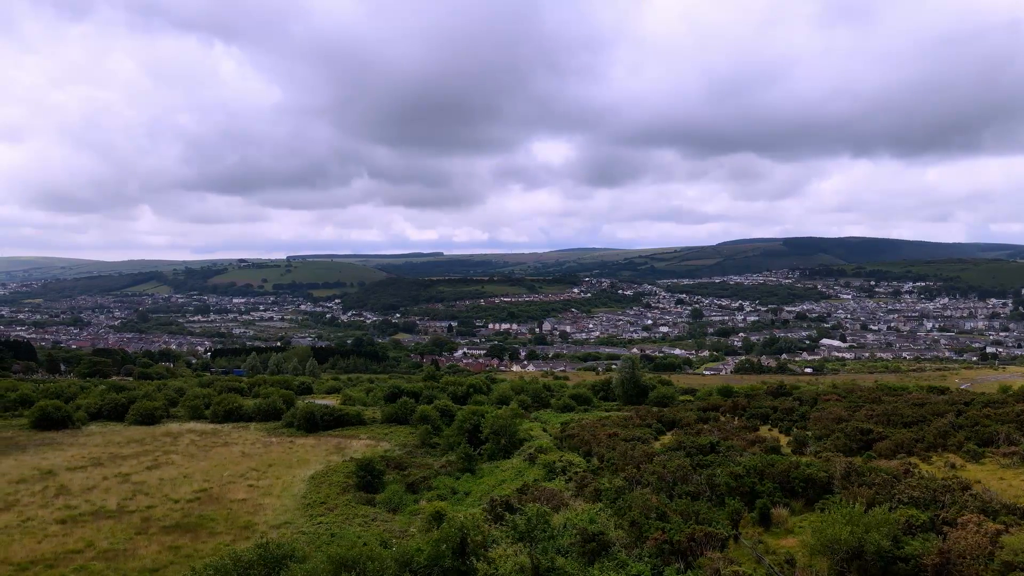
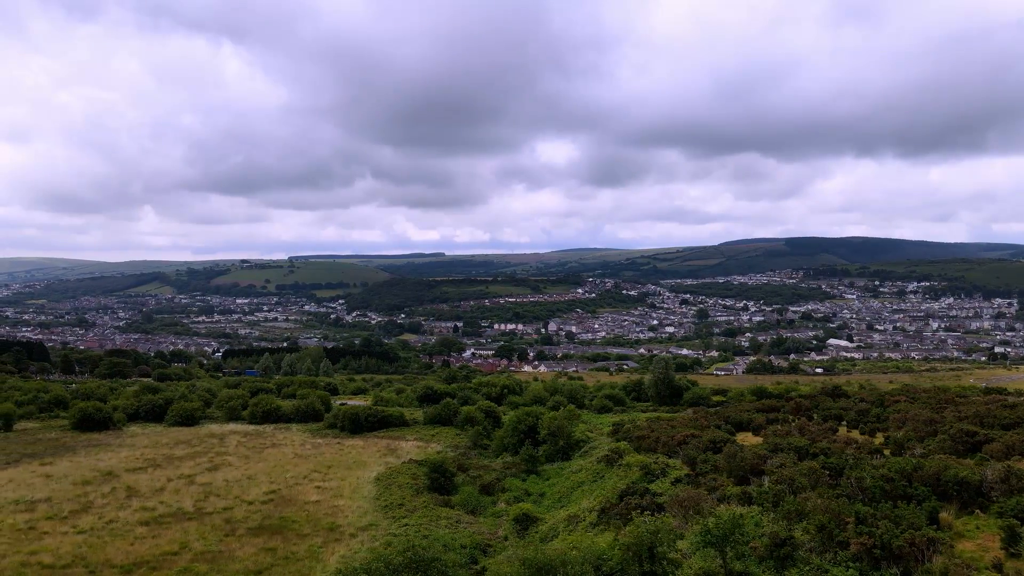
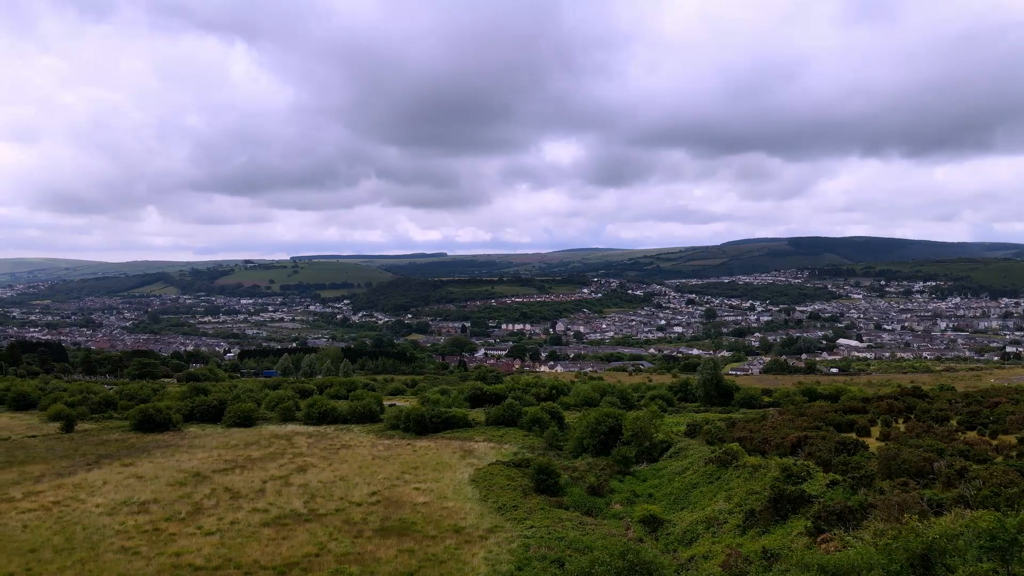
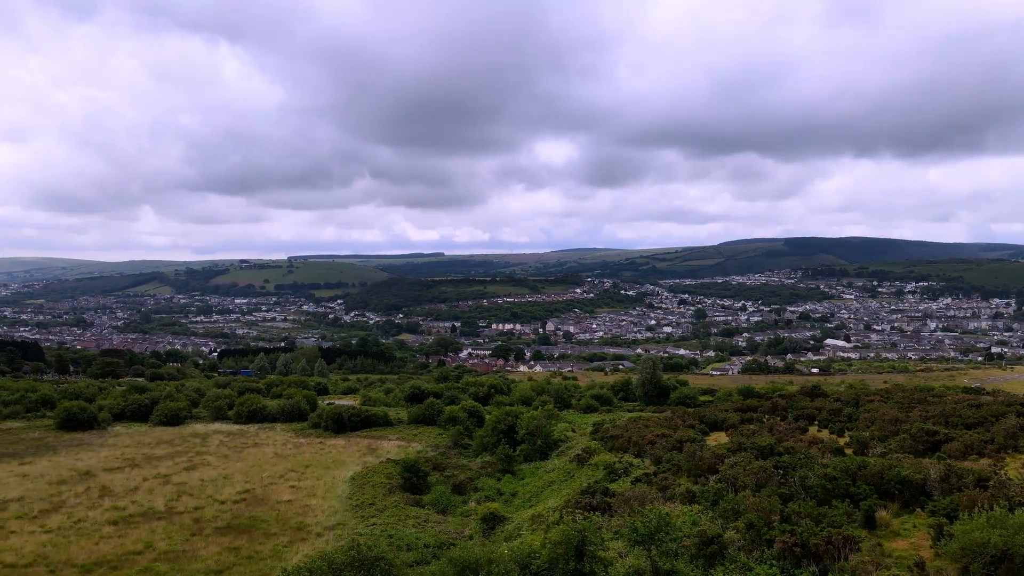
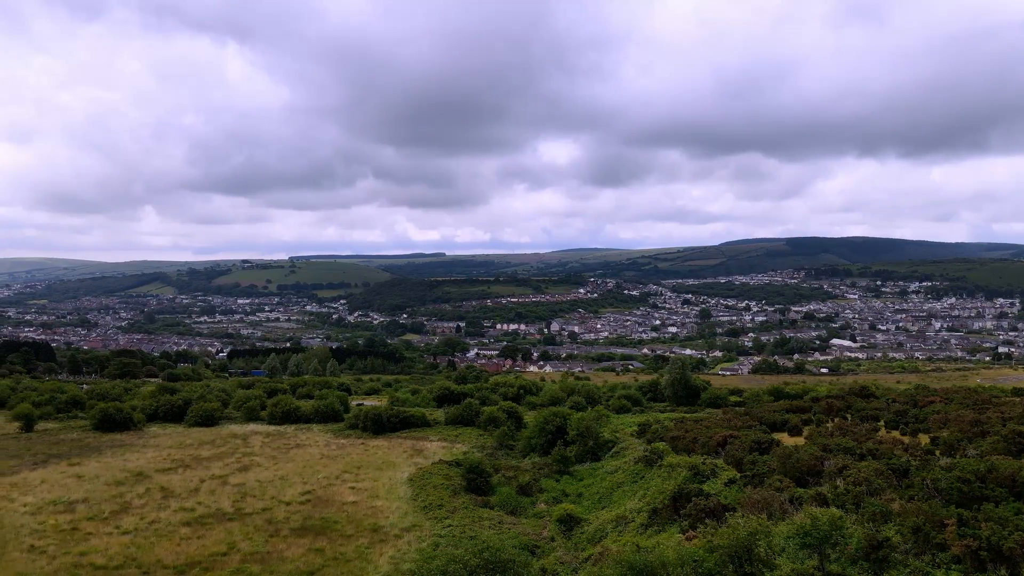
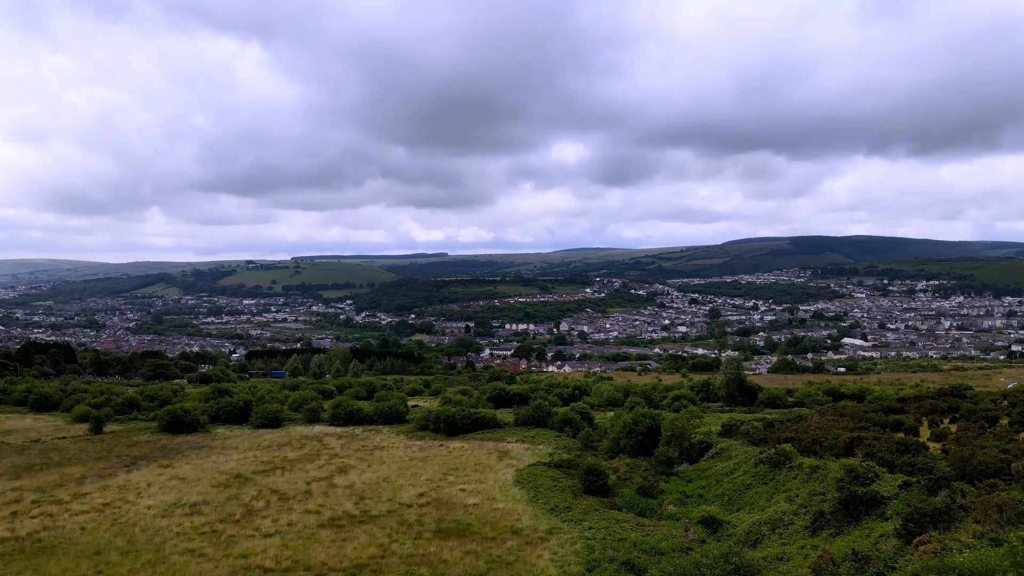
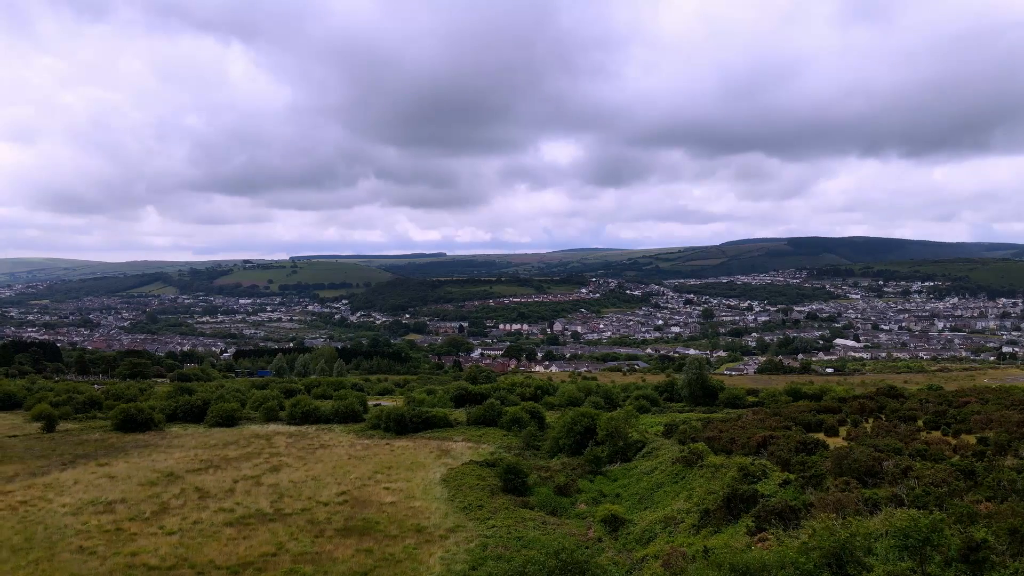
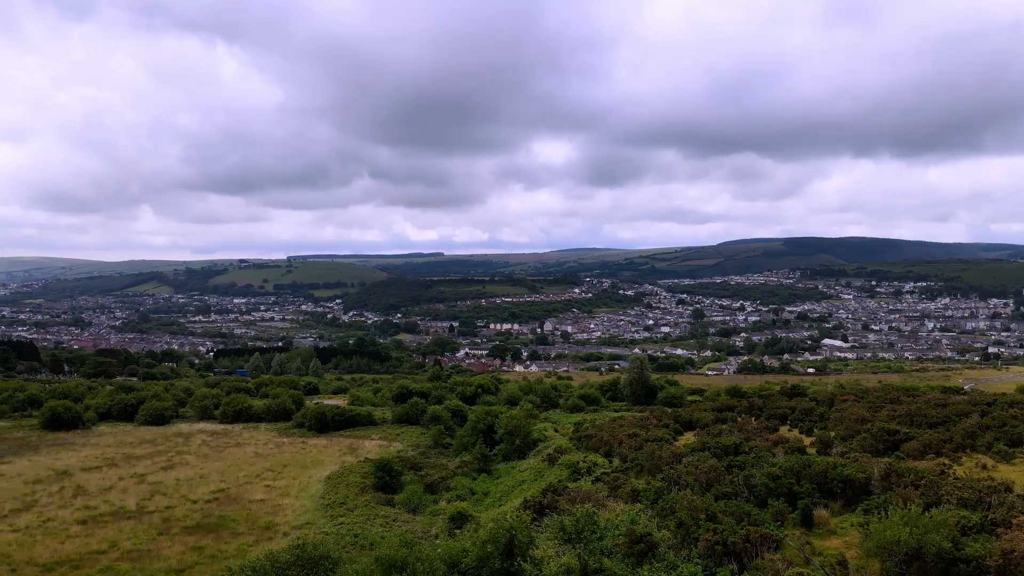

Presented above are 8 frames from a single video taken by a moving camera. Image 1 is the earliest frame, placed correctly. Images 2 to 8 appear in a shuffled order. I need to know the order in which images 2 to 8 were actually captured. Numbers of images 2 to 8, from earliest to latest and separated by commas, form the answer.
8, 4, 2, 5, 7, 3, 6
